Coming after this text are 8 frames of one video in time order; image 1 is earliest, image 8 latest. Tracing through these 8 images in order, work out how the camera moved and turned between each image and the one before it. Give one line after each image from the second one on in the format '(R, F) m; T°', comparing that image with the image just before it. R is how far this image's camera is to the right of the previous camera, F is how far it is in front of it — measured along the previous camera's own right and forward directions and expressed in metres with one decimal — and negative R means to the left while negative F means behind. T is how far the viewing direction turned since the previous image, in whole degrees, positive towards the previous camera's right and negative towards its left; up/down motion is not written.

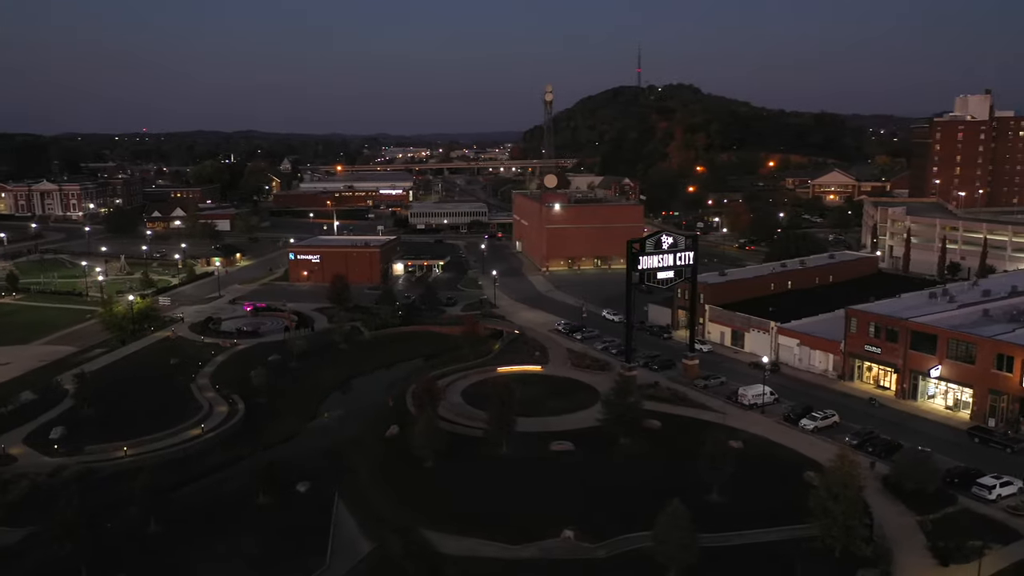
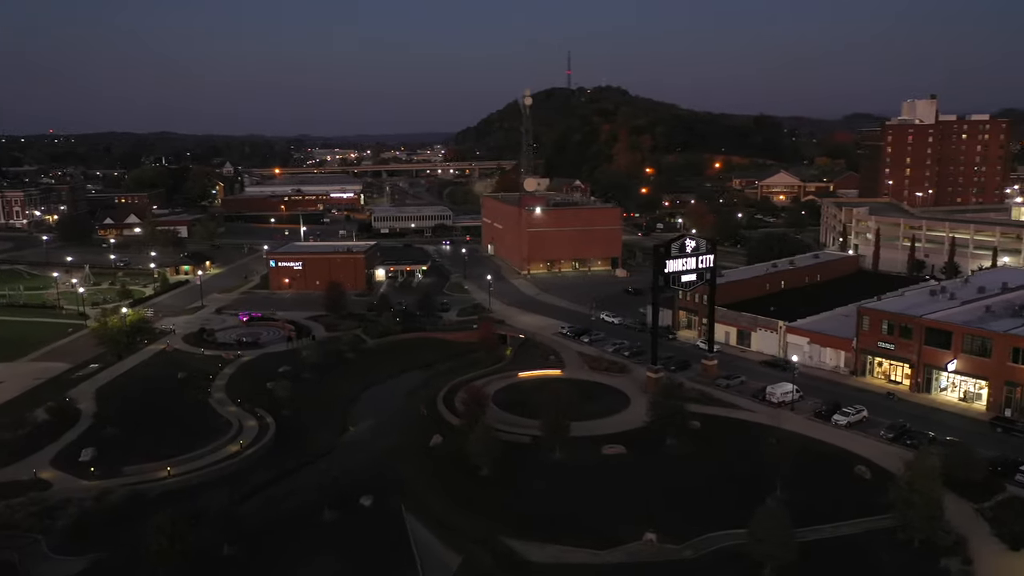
(-3.0, +0.1) m; +5°
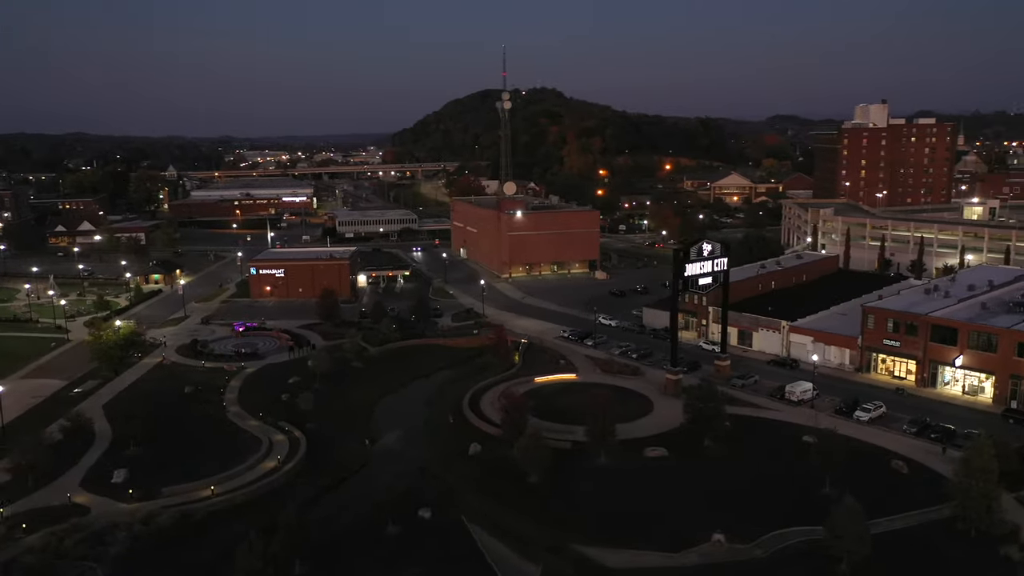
(-2.7, +0.1) m; +4°
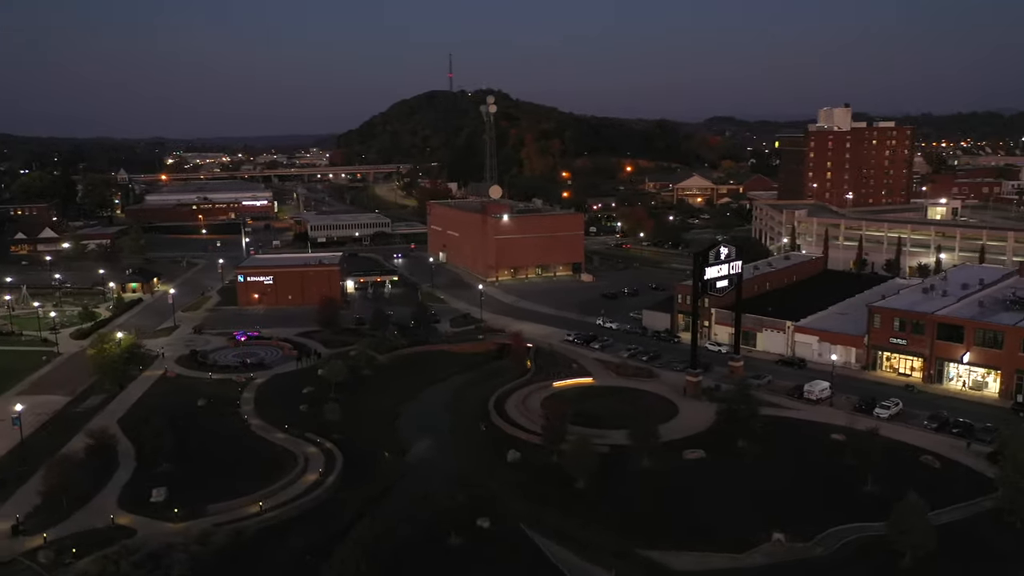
(-2.4, +0.1) m; +4°
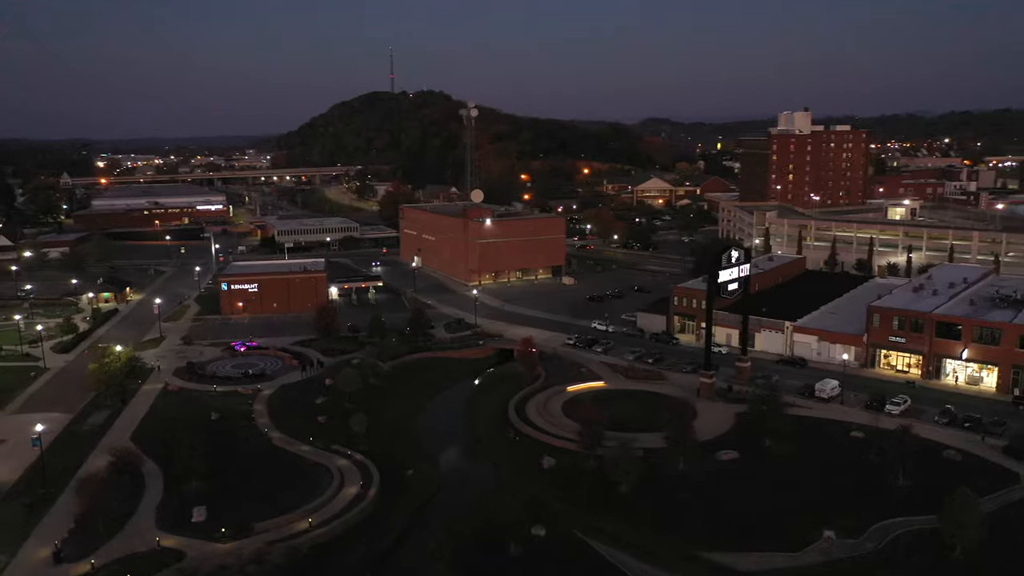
(-2.4, +0.1) m; +4°
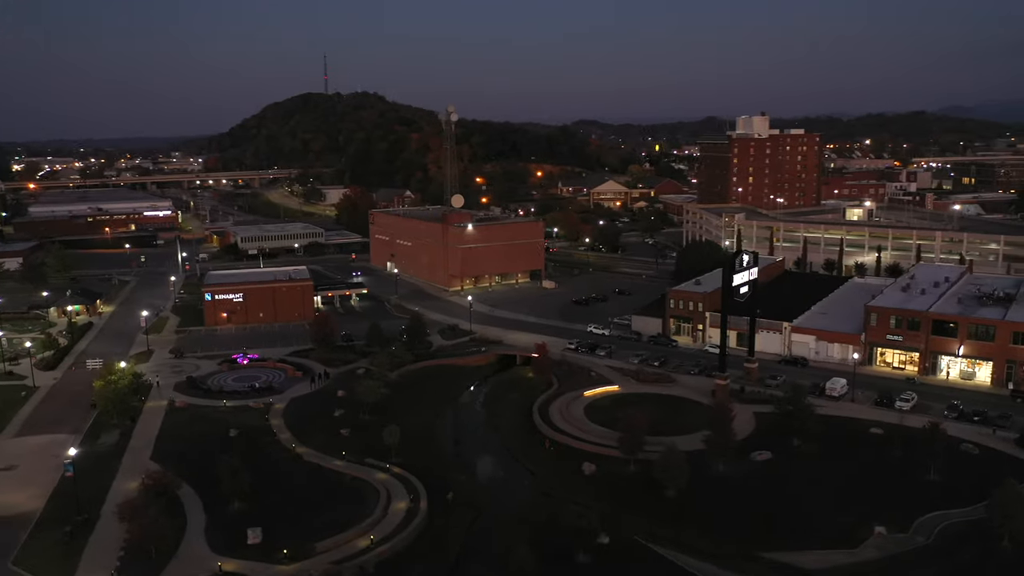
(-2.8, +0.1) m; +4°
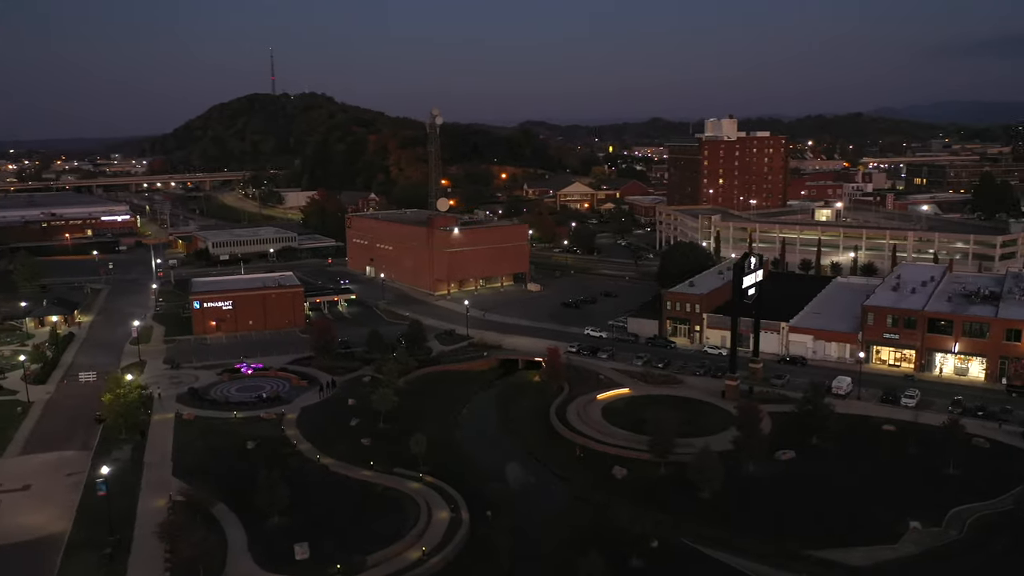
(-2.2, 0.0) m; +3°
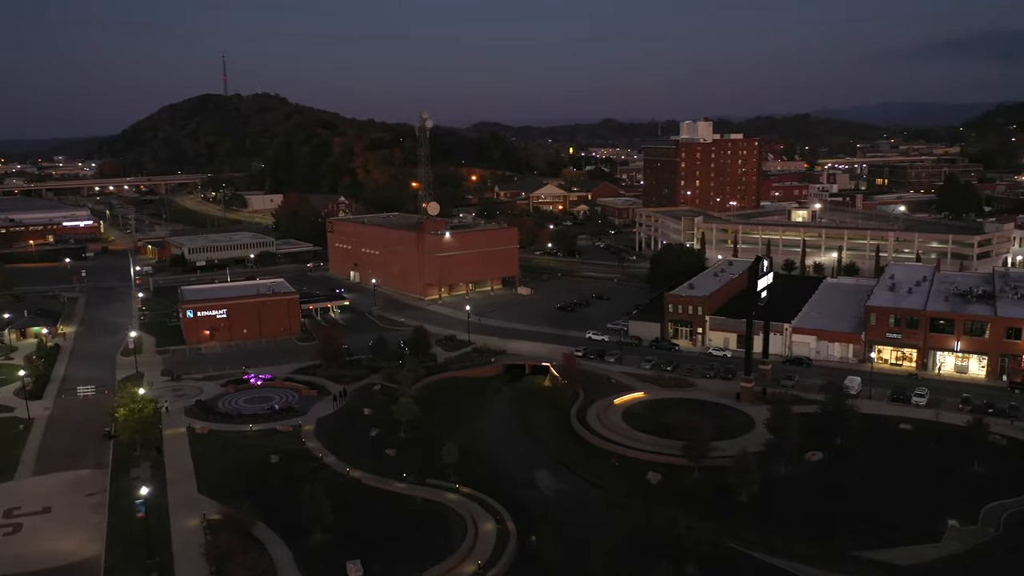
(-2.1, +0.2) m; +3°
